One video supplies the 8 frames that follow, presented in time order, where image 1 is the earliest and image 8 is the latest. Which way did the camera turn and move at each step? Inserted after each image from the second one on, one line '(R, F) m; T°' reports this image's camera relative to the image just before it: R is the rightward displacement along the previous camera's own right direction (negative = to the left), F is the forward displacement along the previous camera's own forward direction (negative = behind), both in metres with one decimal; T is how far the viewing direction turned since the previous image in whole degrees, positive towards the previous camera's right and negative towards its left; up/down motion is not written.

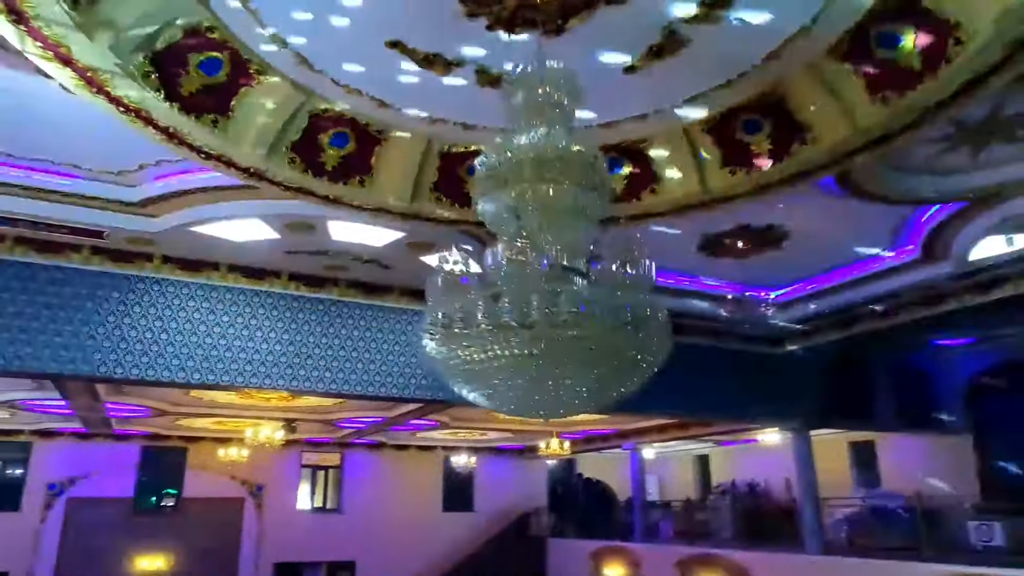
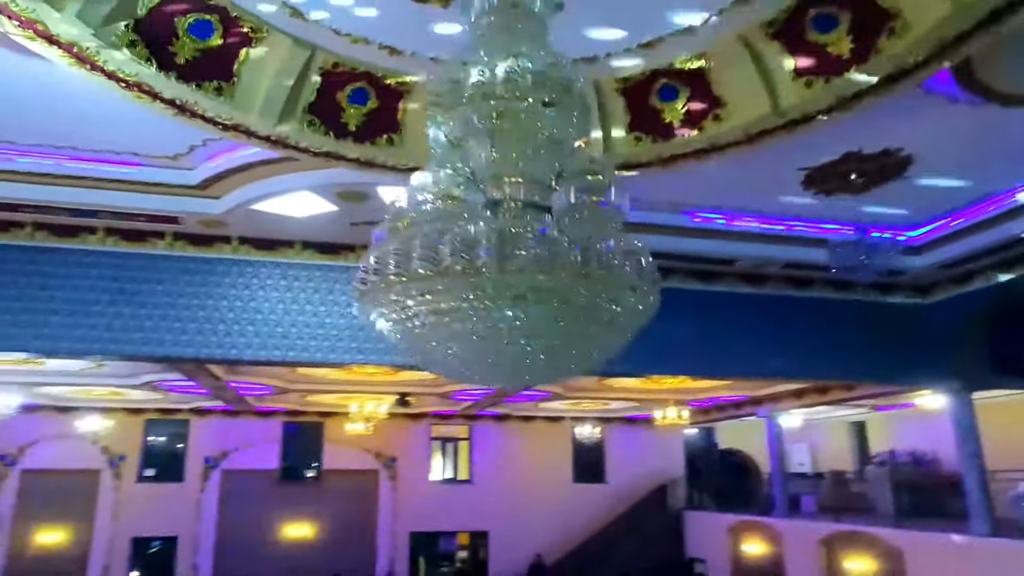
(+0.7, +0.6) m; -12°
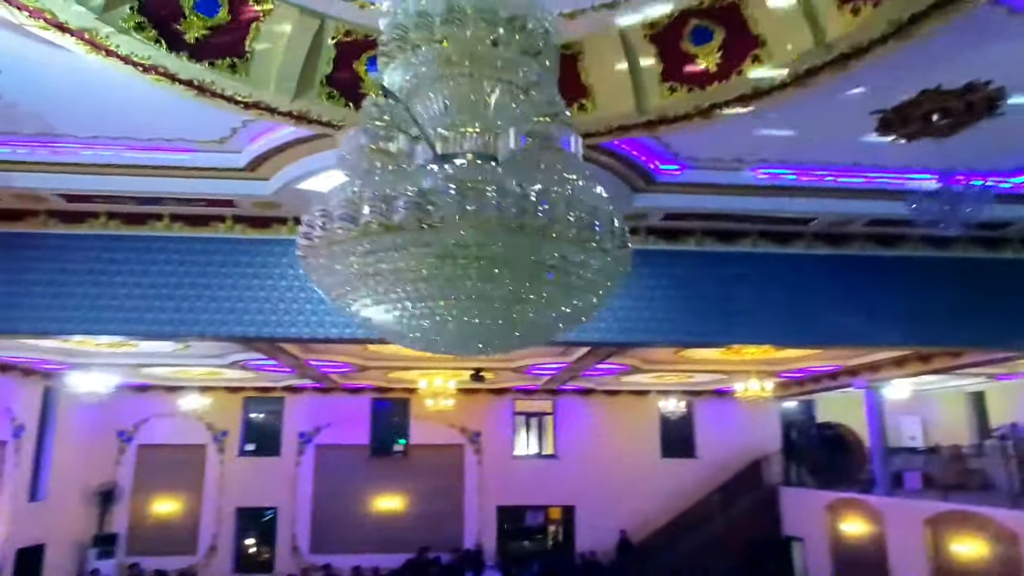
(+0.5, +0.2) m; -8°
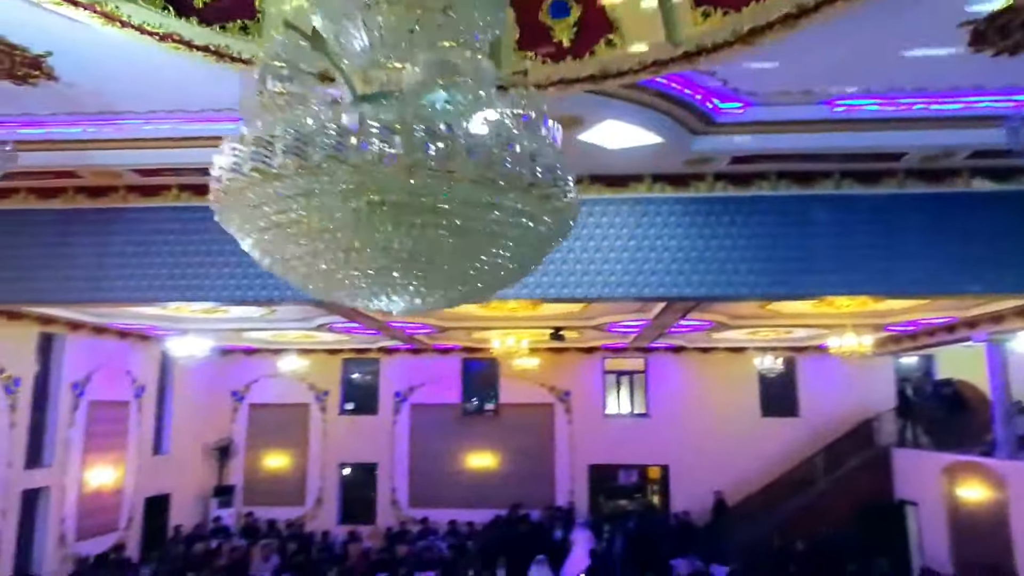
(+0.5, +0.2) m; -9°
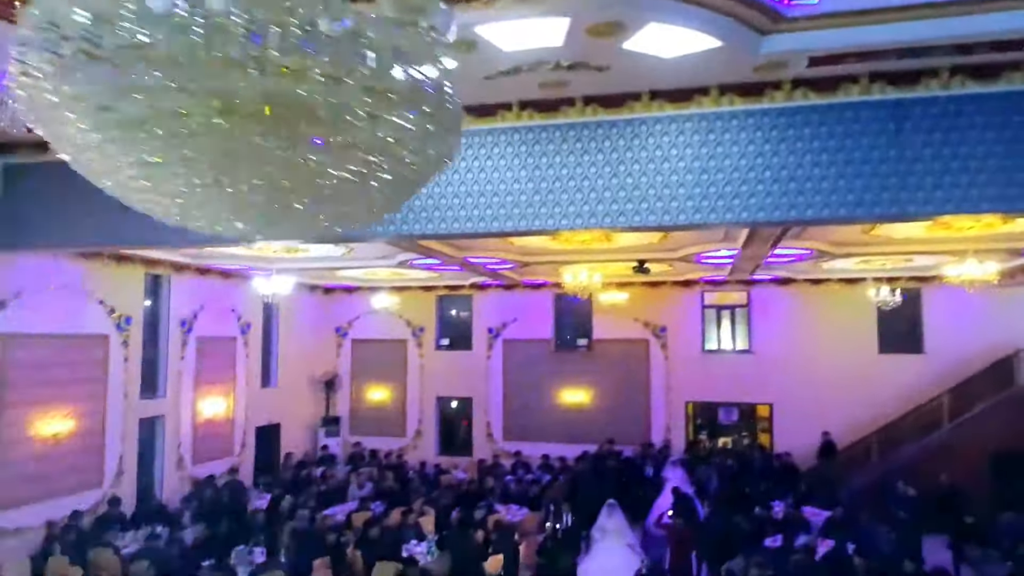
(+0.7, +0.4) m; -10°
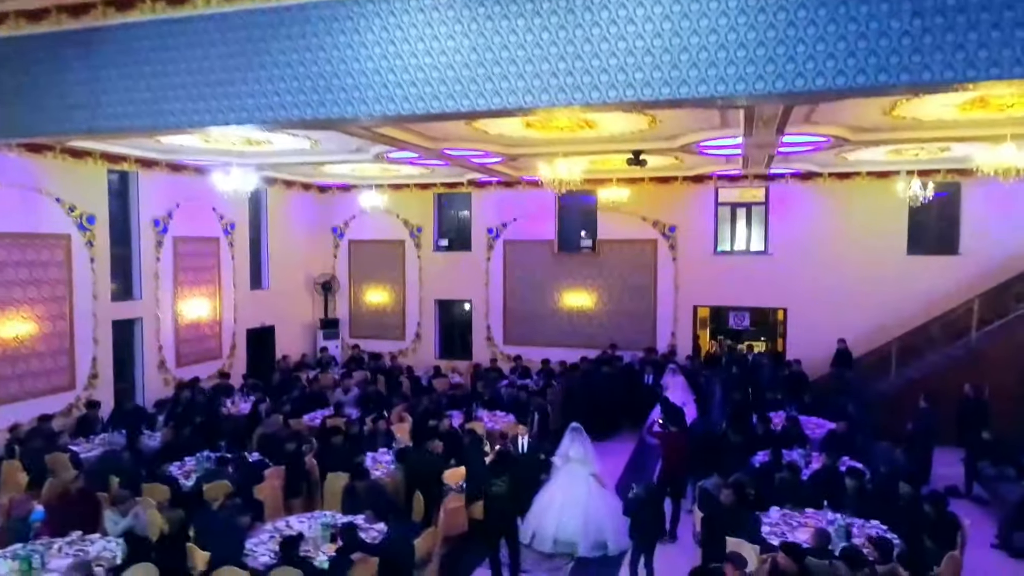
(+0.8, +0.8) m; -3°
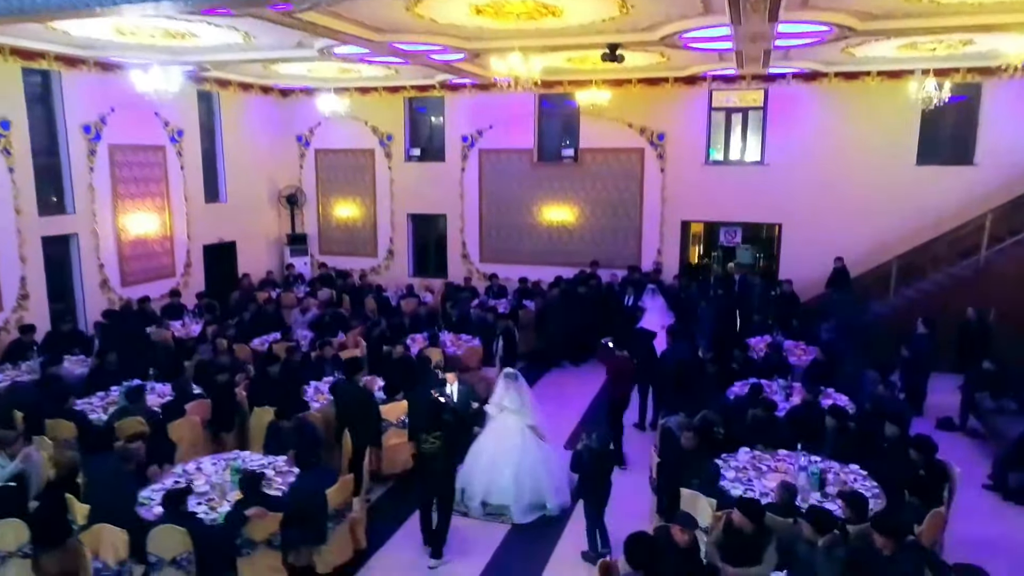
(+0.6, +0.9) m; -1°
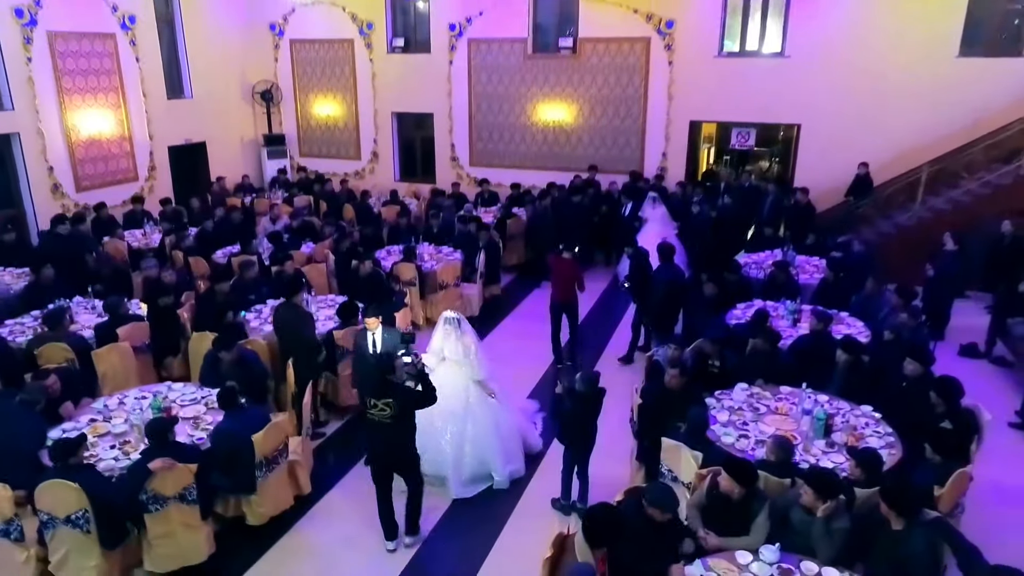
(+0.4, +0.9) m; -1°
